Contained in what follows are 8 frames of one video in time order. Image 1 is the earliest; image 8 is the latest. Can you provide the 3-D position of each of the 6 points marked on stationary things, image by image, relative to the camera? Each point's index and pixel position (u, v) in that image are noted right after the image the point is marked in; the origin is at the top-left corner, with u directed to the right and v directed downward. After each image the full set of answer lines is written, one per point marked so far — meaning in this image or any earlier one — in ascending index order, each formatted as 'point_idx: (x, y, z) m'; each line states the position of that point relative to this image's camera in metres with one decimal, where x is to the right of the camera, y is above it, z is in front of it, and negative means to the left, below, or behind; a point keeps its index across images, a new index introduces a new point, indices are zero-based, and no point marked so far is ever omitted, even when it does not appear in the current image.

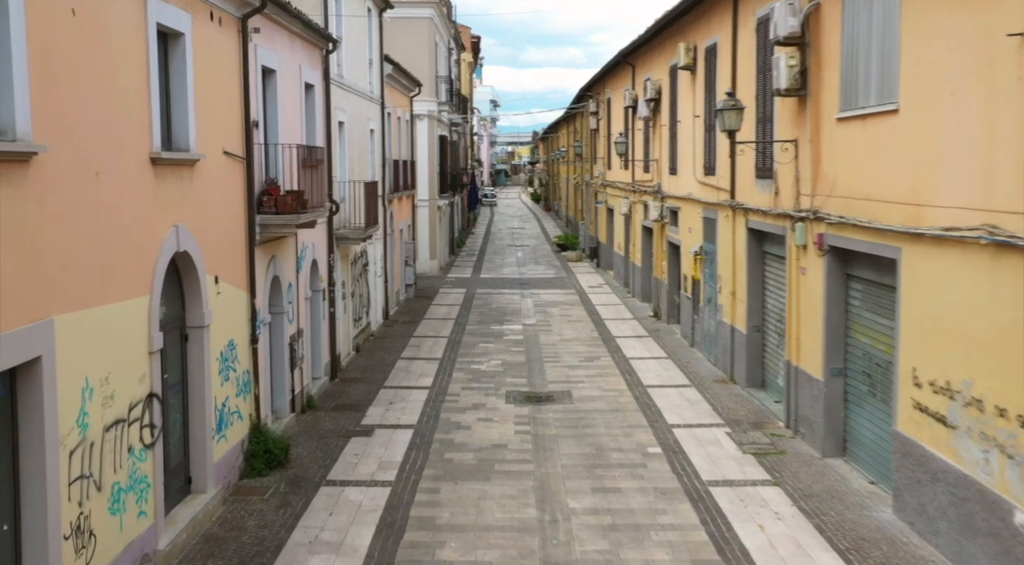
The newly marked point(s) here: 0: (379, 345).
0: (-2.7, -1.3, +19.5) m
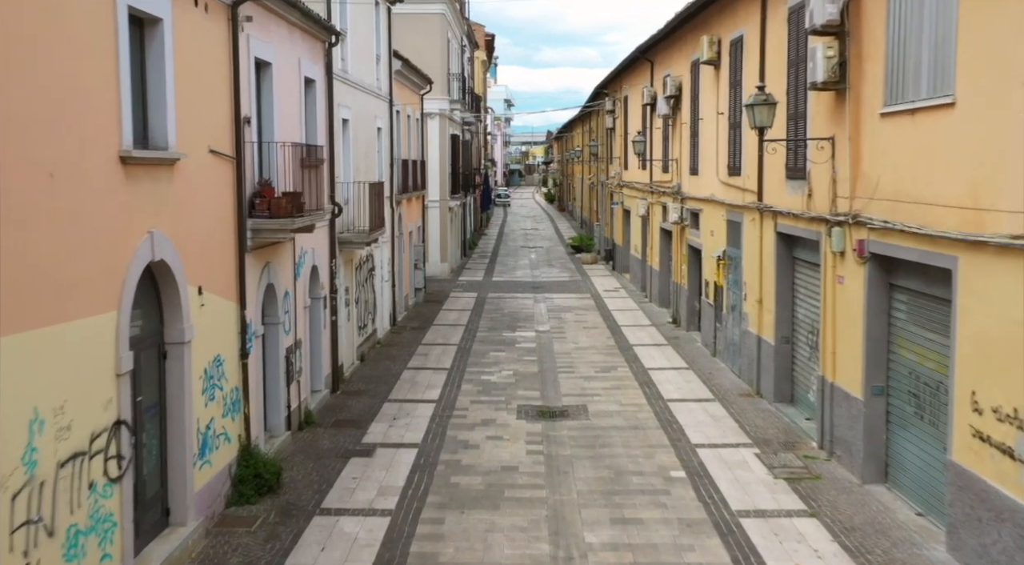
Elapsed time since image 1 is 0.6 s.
0: (-2.5, -1.4, +18.6) m
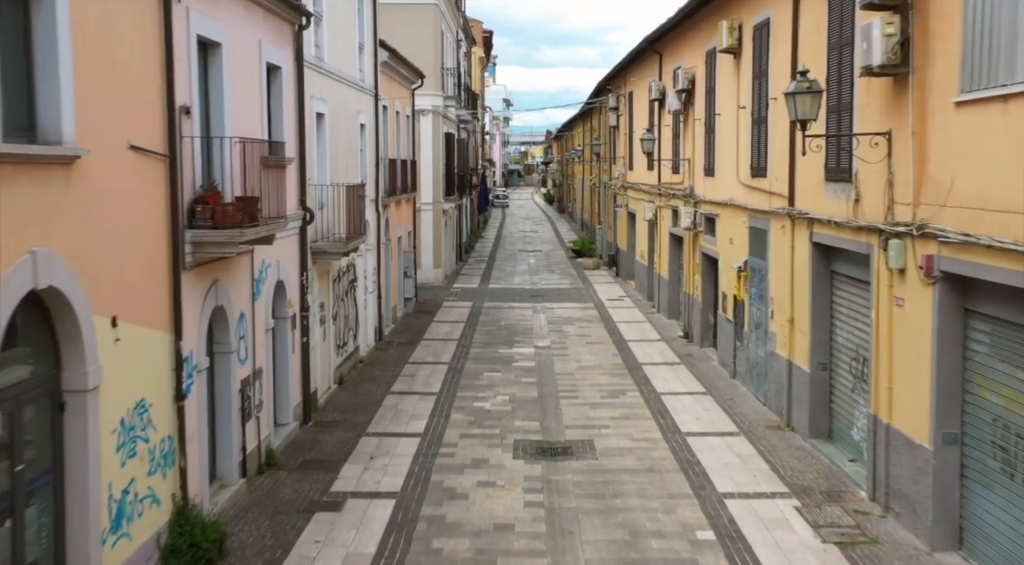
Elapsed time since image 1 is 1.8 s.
0: (-2.5, -1.6, +16.8) m
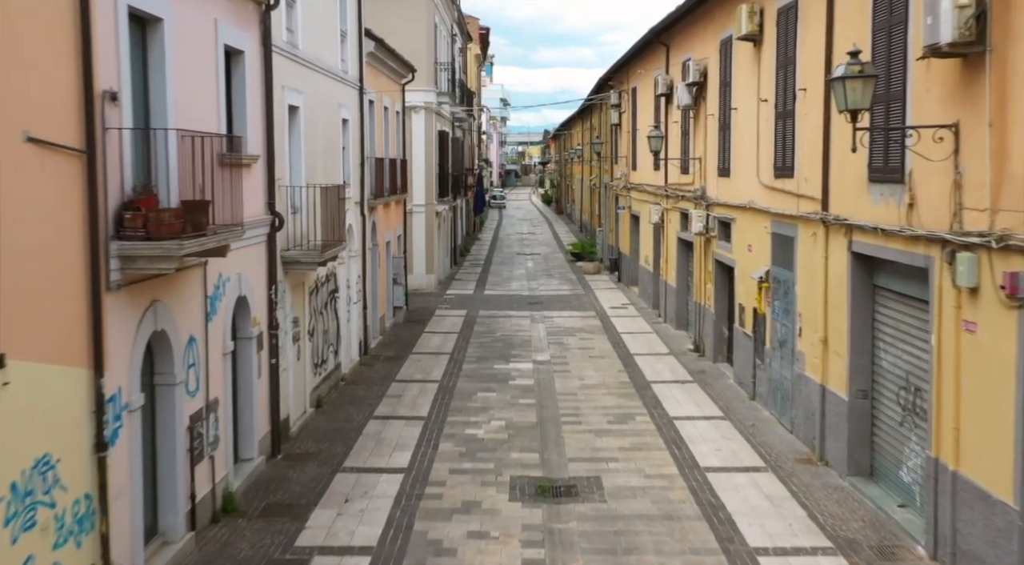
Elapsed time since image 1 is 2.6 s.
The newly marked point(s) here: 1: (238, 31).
0: (-2.6, -1.8, +15.2) m
1: (-3.0, +2.8, +10.7) m
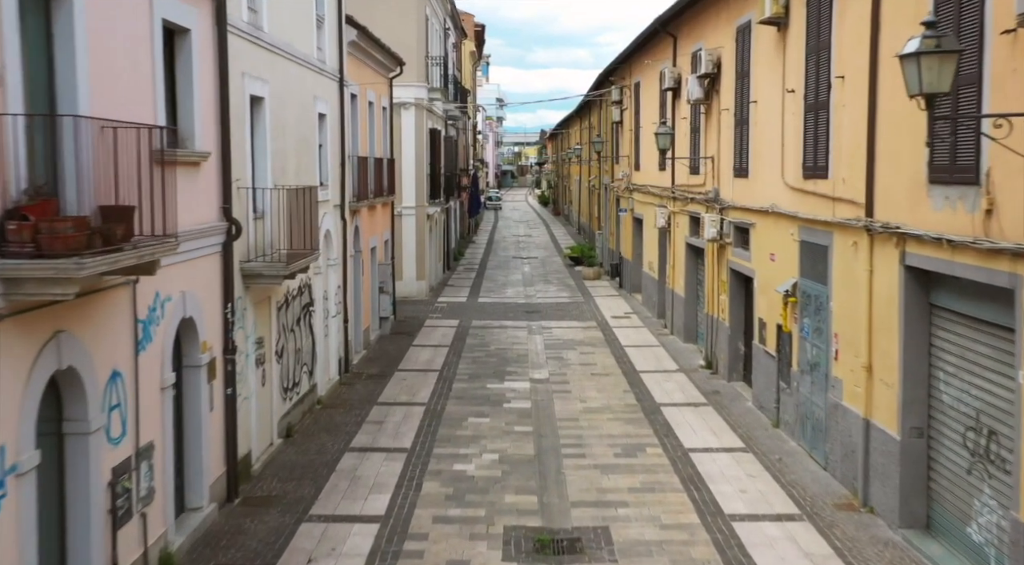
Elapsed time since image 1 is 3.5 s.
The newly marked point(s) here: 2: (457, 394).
0: (-2.6, -2.0, +13.6) m
1: (-3.1, +2.6, +9.0) m
2: (-0.9, -1.8, +15.8) m
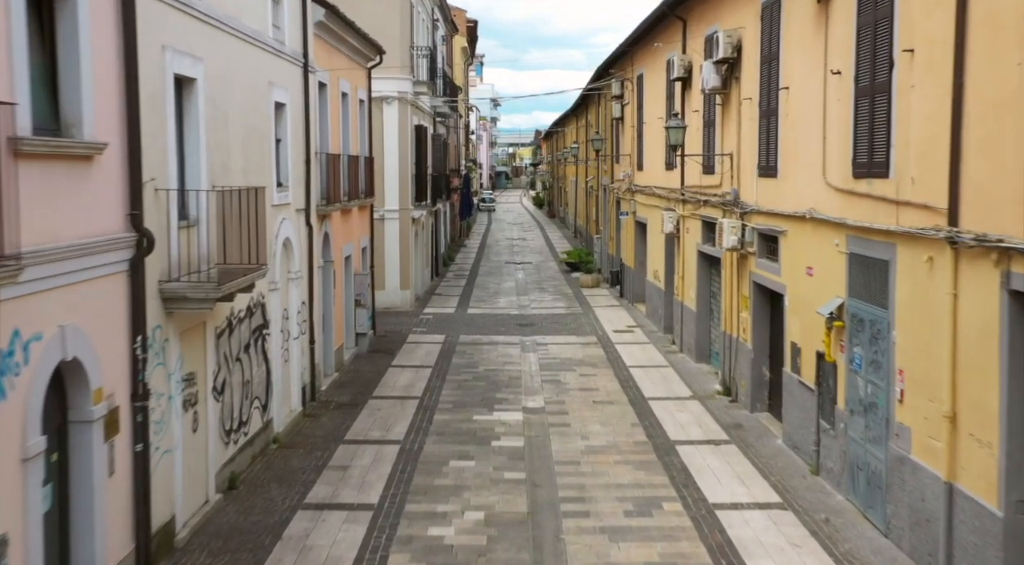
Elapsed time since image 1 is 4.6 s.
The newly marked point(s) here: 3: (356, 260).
0: (-2.8, -2.2, +11.4) m
1: (-3.2, +2.4, +6.8) m
2: (-1.0, -2.0, +13.6) m
3: (-3.1, +0.4, +19.4) m
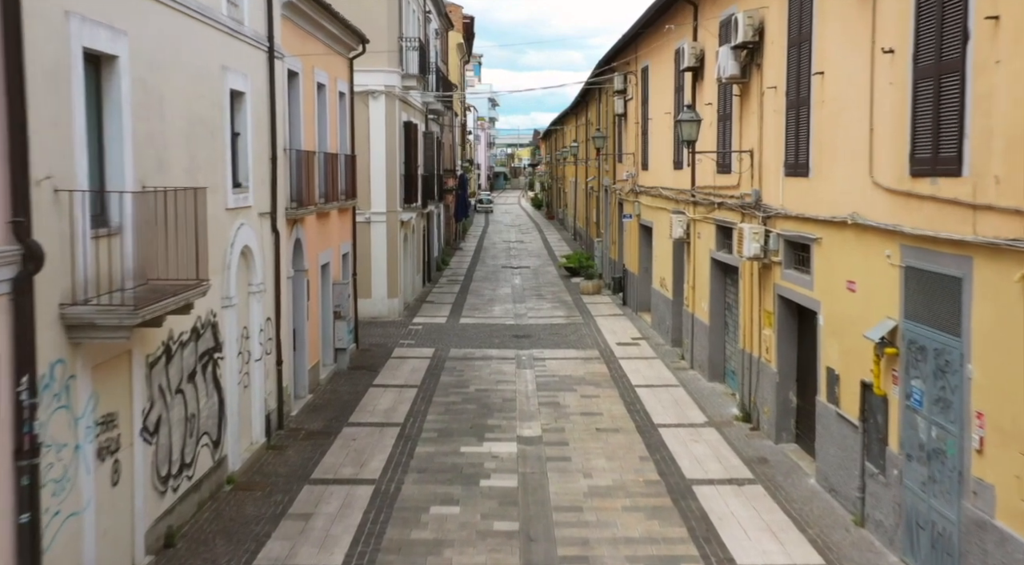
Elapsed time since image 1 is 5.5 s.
0: (-2.9, -2.4, +9.7) m
1: (-3.3, +2.2, +5.1) m
2: (-1.1, -2.2, +11.9) m
3: (-3.2, +0.3, +17.7) m
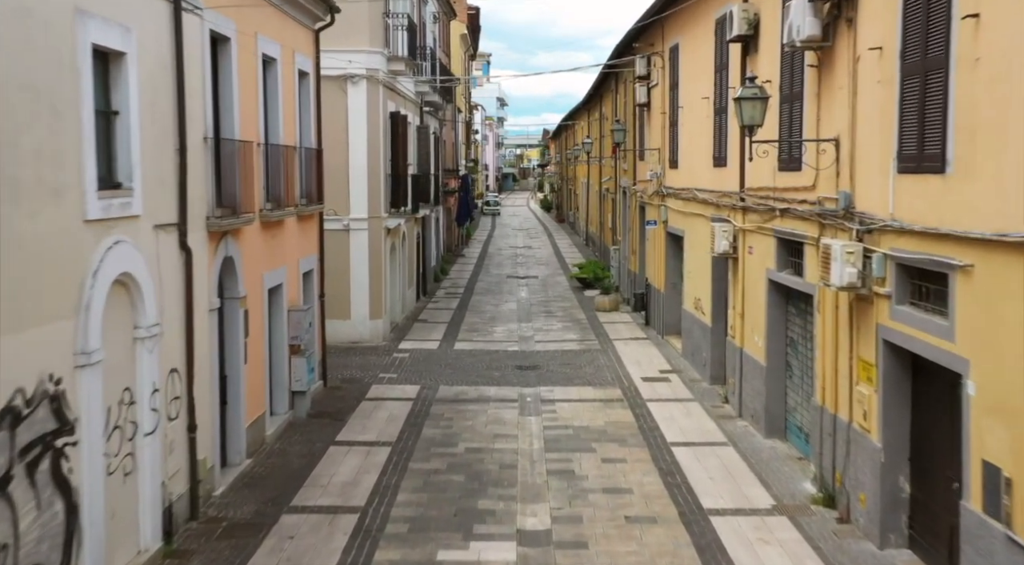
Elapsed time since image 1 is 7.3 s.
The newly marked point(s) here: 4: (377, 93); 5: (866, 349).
0: (-2.9, -2.8, +6.1) m
1: (-3.4, +1.9, +1.6) m
2: (-1.2, -2.6, +8.3) m
3: (-3.2, -0.1, +14.1) m
4: (-2.8, +3.9, +19.7) m
5: (+3.4, -0.6, +9.3) m
